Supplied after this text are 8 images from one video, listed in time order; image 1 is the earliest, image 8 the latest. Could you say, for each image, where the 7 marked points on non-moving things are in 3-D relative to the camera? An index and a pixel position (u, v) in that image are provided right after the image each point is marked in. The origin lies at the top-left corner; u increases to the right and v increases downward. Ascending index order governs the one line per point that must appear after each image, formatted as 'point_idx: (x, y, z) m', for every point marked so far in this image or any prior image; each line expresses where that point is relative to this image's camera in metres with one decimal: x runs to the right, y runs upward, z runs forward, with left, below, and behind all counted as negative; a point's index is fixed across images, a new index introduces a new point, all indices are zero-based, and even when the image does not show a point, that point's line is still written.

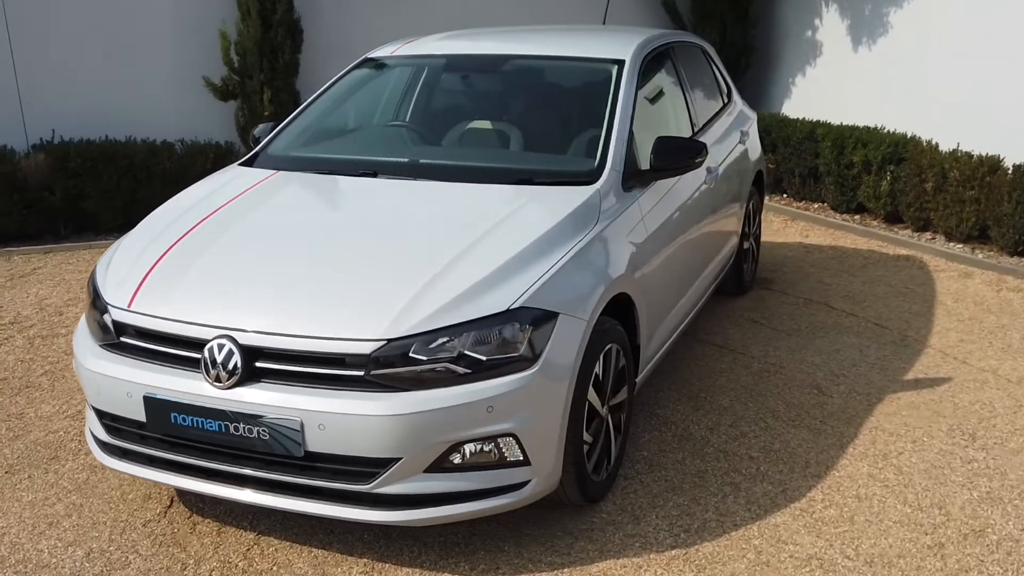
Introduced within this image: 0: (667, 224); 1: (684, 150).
0: (+0.6, +0.3, +4.0) m
1: (+0.7, +0.5, +3.8) m
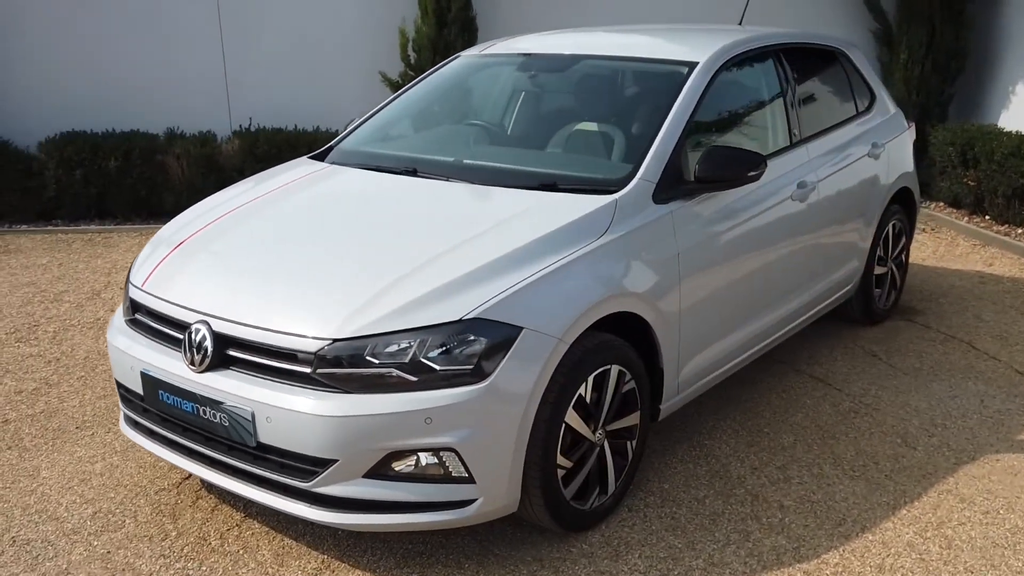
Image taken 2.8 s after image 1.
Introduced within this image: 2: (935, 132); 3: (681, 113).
0: (+0.8, +0.2, +3.7) m
1: (+0.8, +0.5, +3.5) m
2: (+3.8, +1.4, +8.7) m
3: (+0.6, +0.7, +3.7) m
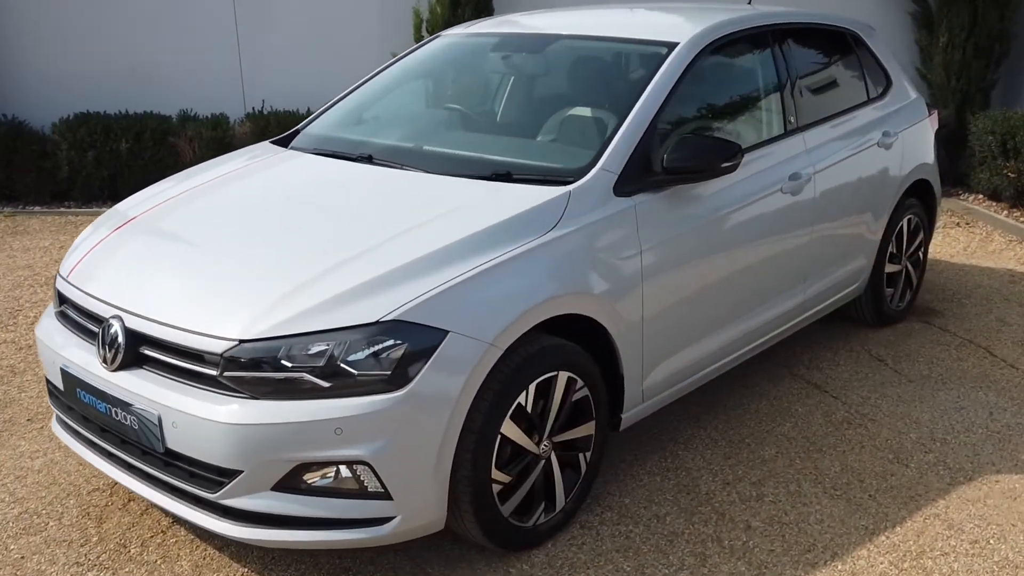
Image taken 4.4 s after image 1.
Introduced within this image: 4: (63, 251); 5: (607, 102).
0: (+0.6, +0.2, +3.4) m
1: (+0.6, +0.4, +3.2) m
2: (+4.0, +1.4, +8.2) m
3: (+0.5, +0.7, +3.4) m
4: (-3.2, +0.3, +6.9) m
5: (+0.3, +0.7, +3.5) m
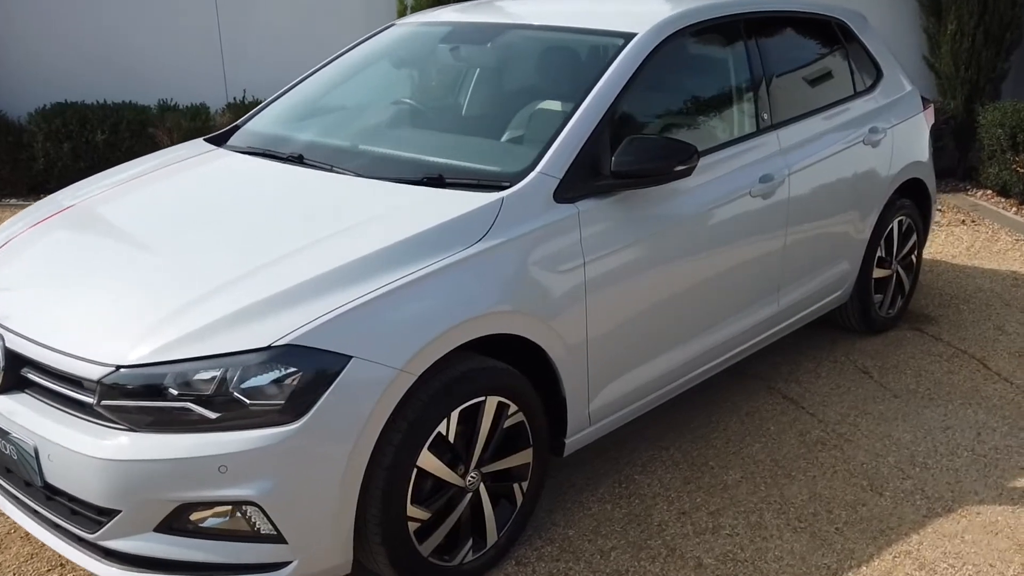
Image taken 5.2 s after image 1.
0: (+0.4, +0.1, +3.1) m
1: (+0.4, +0.4, +2.9) m
2: (+3.9, +1.4, +7.9) m
3: (+0.3, +0.6, +3.1) m
4: (-3.3, +0.3, +6.7) m
5: (+0.1, +0.7, +3.2) m
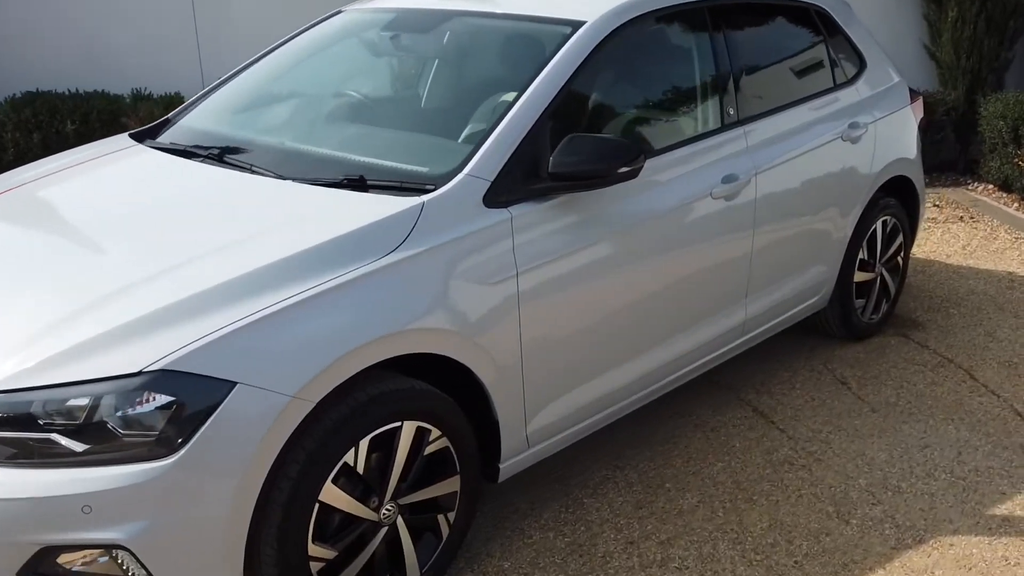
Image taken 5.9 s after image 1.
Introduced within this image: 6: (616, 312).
0: (+0.2, +0.1, +2.9) m
1: (+0.2, +0.4, +2.7) m
2: (+3.7, +1.5, +7.6) m
3: (+0.1, +0.6, +2.9) m
4: (-3.5, +0.3, +6.5) m
5: (0.0, +0.6, +3.0) m
6: (+0.3, -0.1, +3.0) m
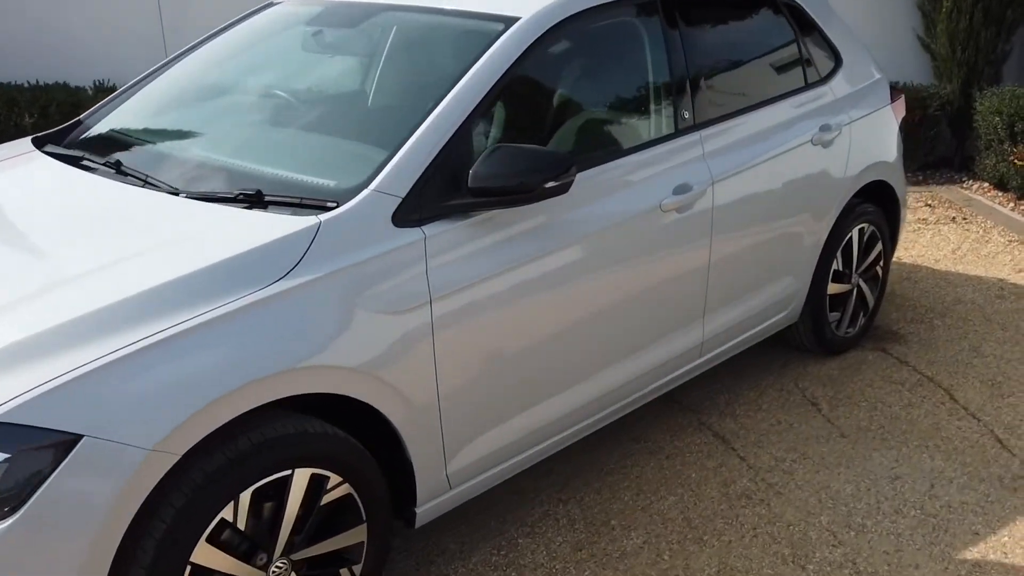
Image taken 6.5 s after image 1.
0: (0.0, 0.0, +2.6) m
1: (0.0, +0.3, +2.4) m
2: (+3.6, +1.4, +7.3) m
3: (-0.1, +0.5, +2.6) m
4: (-3.7, +0.3, +6.2) m
5: (-0.3, +0.6, +2.7) m
6: (+0.1, -0.1, +2.8) m
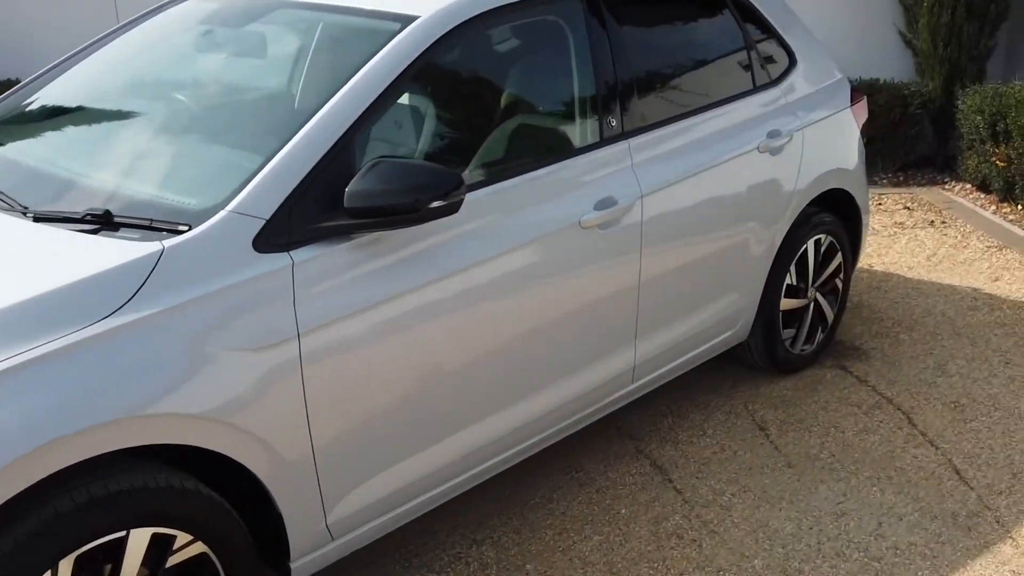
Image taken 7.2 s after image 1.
0: (-0.2, 0.0, +2.4) m
1: (-0.2, +0.2, +2.2) m
2: (+3.3, +1.4, +7.0) m
3: (-0.4, +0.5, +2.4) m
4: (-3.9, +0.3, +6.0) m
5: (-0.5, +0.5, +2.5) m
6: (-0.2, -0.2, +2.5) m
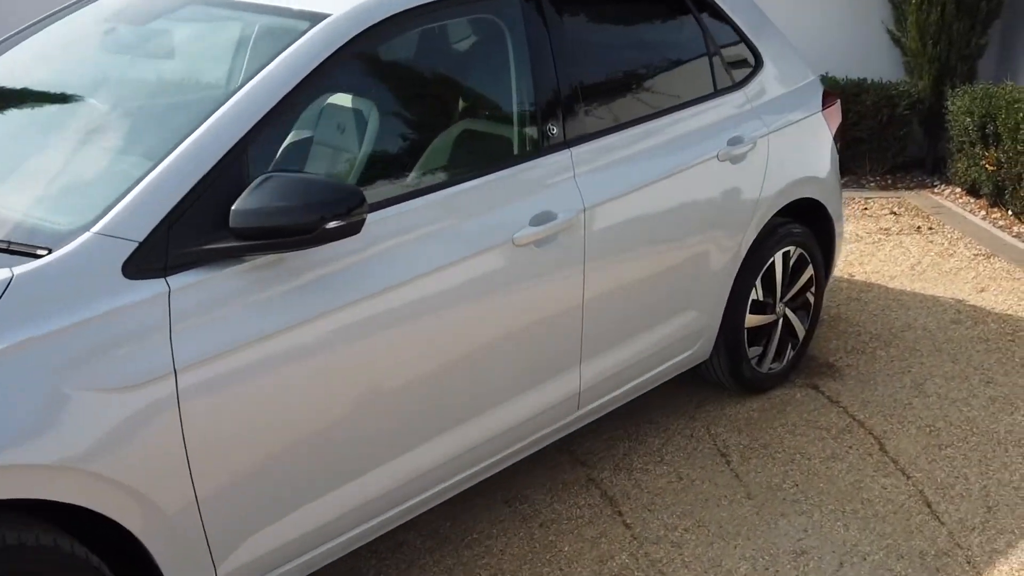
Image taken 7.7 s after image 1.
0: (-0.4, -0.1, +2.1) m
1: (-0.4, +0.2, +1.9) m
2: (+3.1, +1.3, +6.8) m
3: (-0.6, +0.4, +2.1) m
4: (-4.1, +0.2, +5.7) m
5: (-0.7, +0.4, +2.2) m
6: (-0.3, -0.3, +2.3) m
